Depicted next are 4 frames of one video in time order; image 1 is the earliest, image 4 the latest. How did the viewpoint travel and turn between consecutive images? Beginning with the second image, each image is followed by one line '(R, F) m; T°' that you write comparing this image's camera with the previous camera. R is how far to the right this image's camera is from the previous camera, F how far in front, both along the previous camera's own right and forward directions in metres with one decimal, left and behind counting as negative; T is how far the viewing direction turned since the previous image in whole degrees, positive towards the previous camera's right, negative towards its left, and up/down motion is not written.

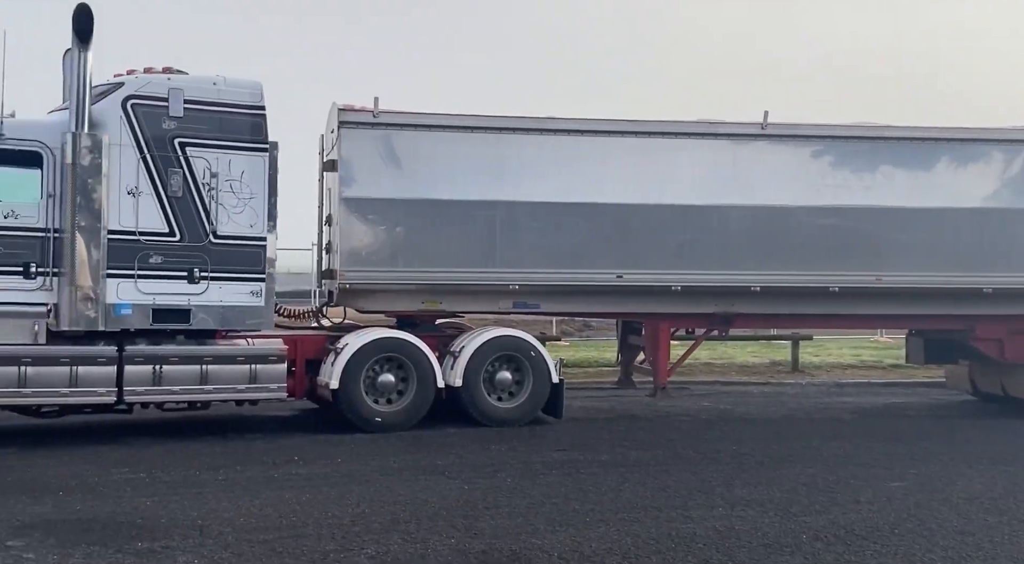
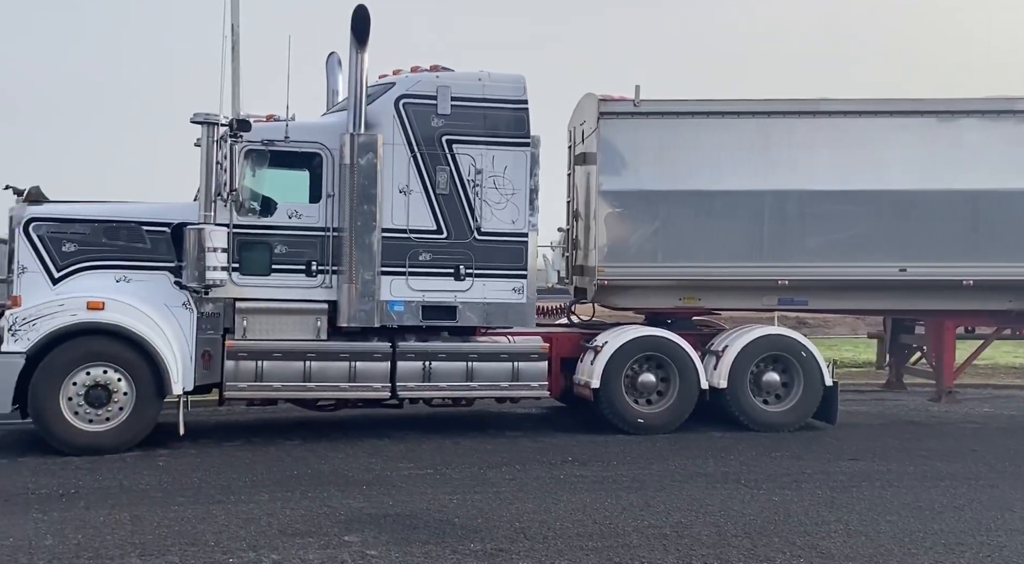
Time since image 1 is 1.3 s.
(-0.8, +0.3) m; -11°
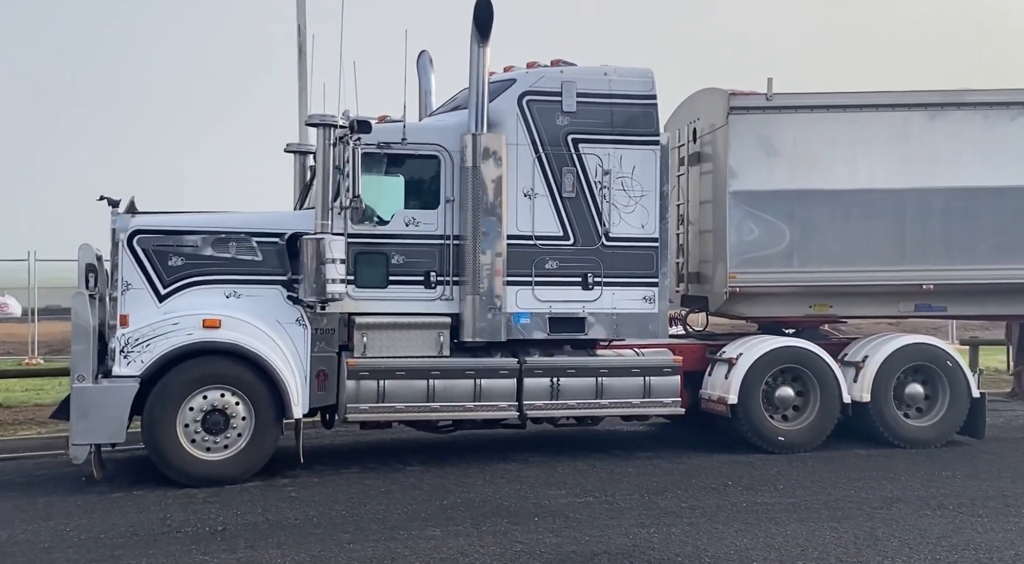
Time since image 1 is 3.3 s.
(-1.1, +0.7) m; -1°
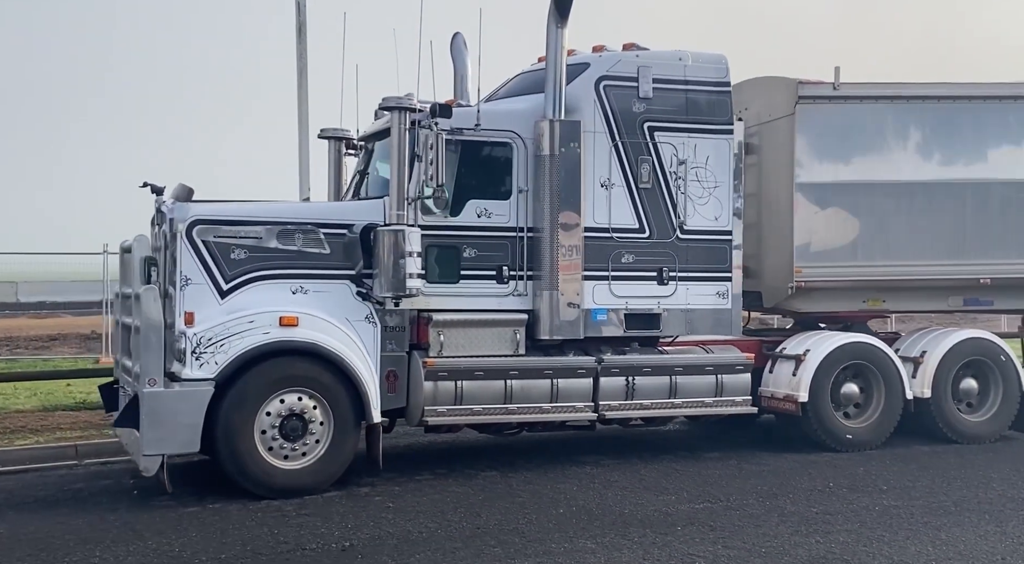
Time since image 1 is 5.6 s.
(-1.4, +0.5) m; +5°
